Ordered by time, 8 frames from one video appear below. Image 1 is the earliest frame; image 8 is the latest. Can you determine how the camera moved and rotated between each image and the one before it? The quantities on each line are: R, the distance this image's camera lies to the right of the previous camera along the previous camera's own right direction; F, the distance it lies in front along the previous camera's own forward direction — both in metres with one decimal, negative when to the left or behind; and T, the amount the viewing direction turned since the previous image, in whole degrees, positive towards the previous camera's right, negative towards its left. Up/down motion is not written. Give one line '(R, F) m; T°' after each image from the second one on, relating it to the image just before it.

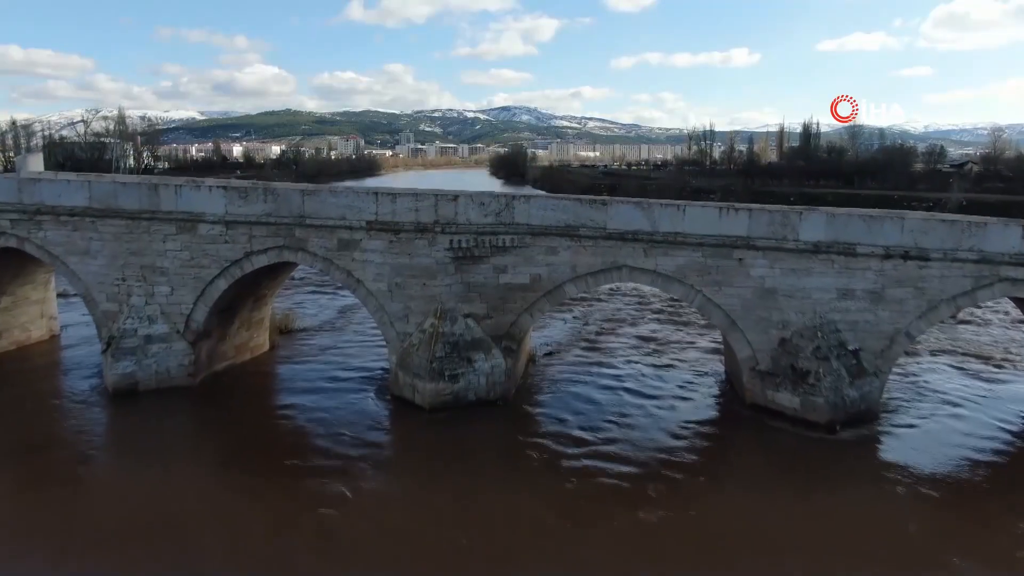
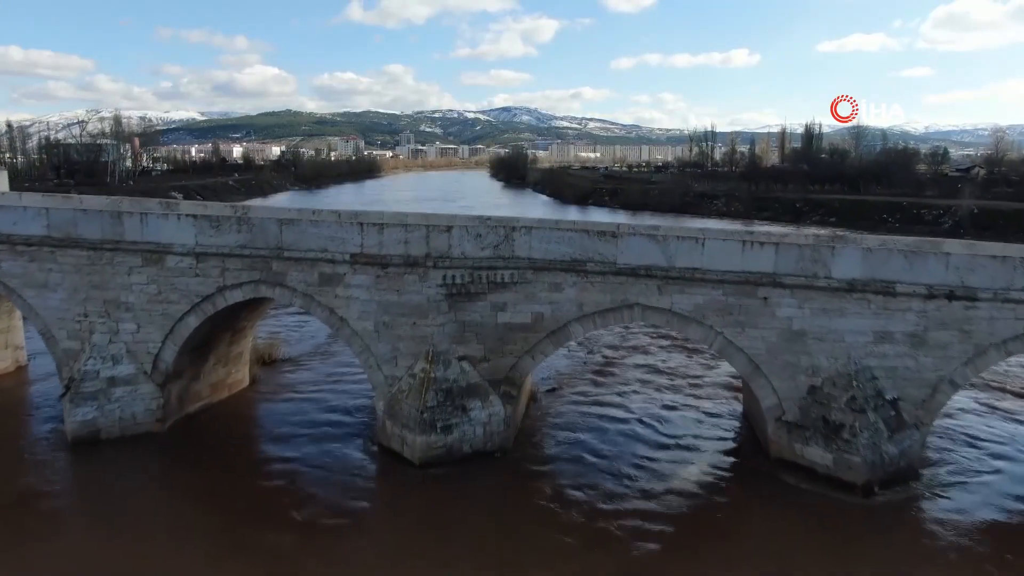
(0.0, +0.8) m; 0°
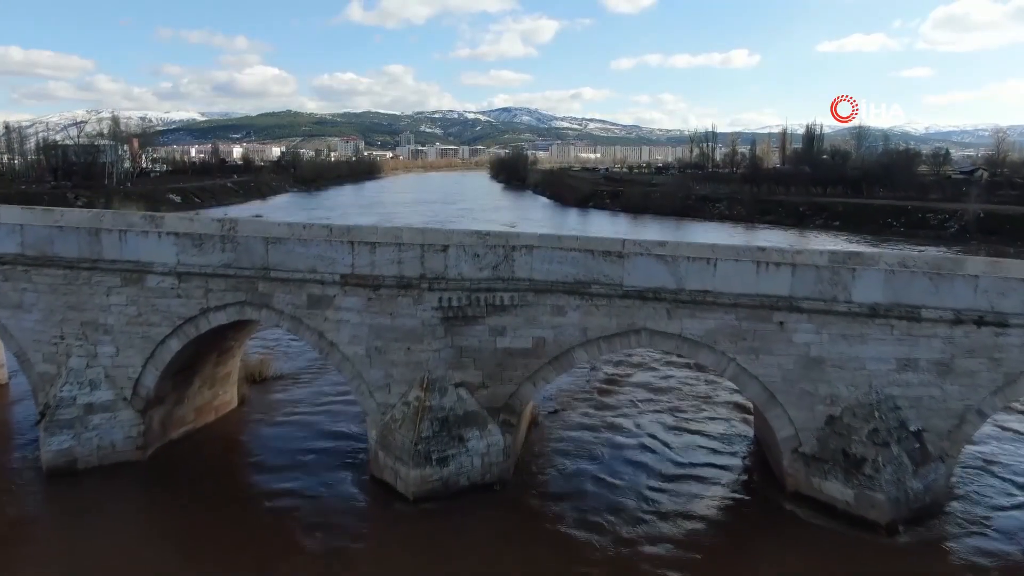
(0.0, +0.4) m; 0°
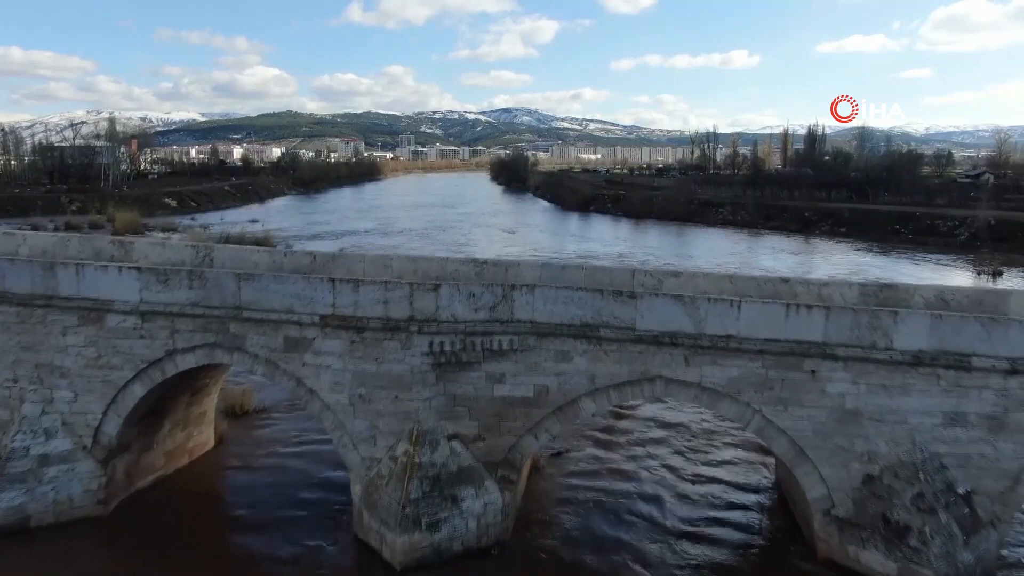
(0.0, +0.7) m; 0°
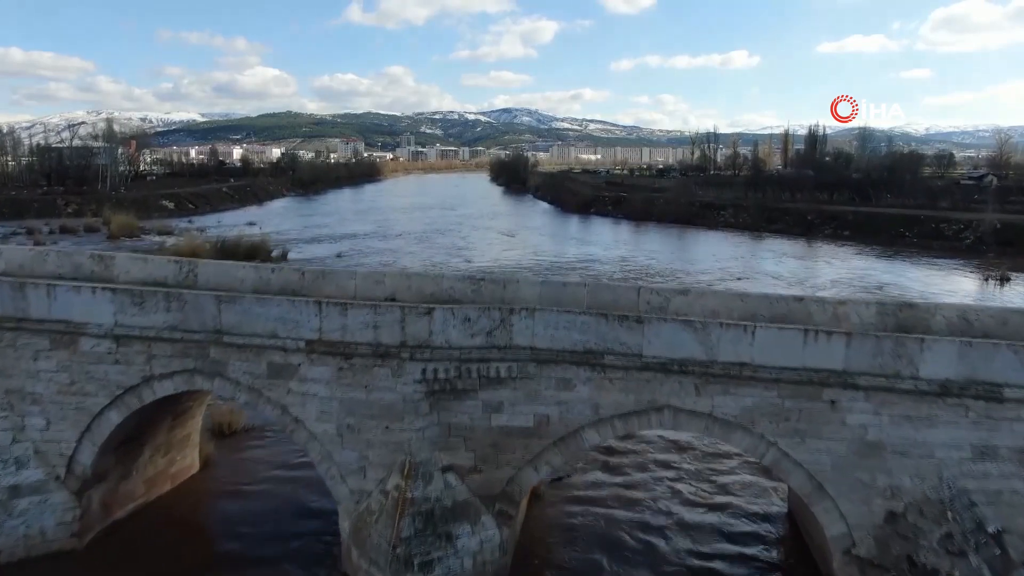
(0.0, +0.4) m; 0°
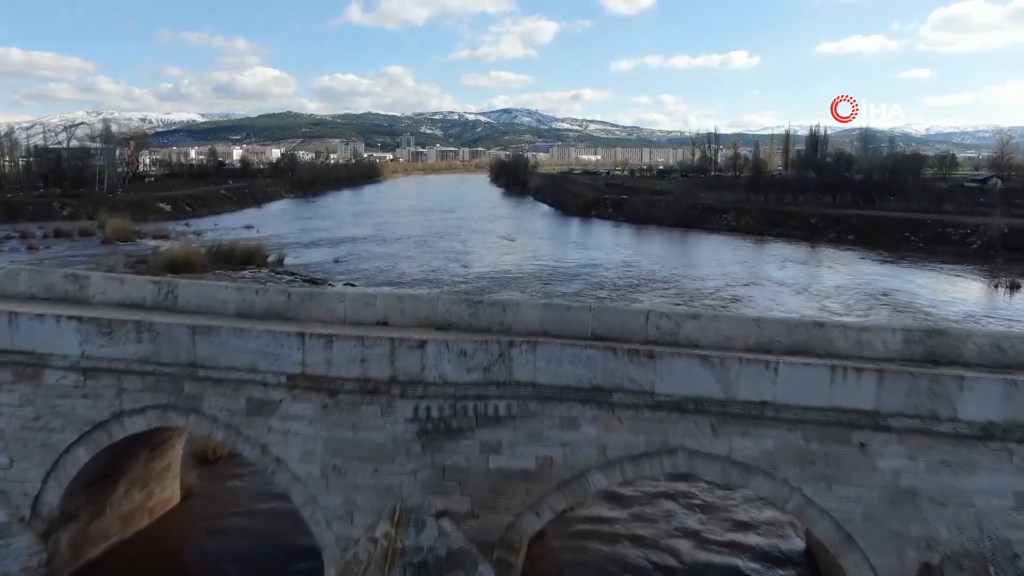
(0.0, +0.5) m; 0°
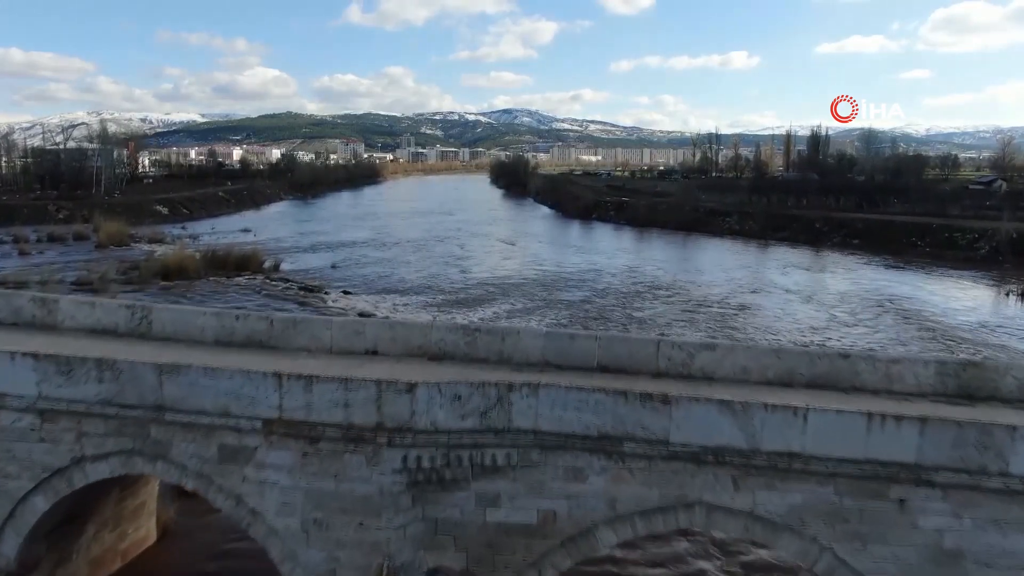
(0.0, +0.5) m; 0°
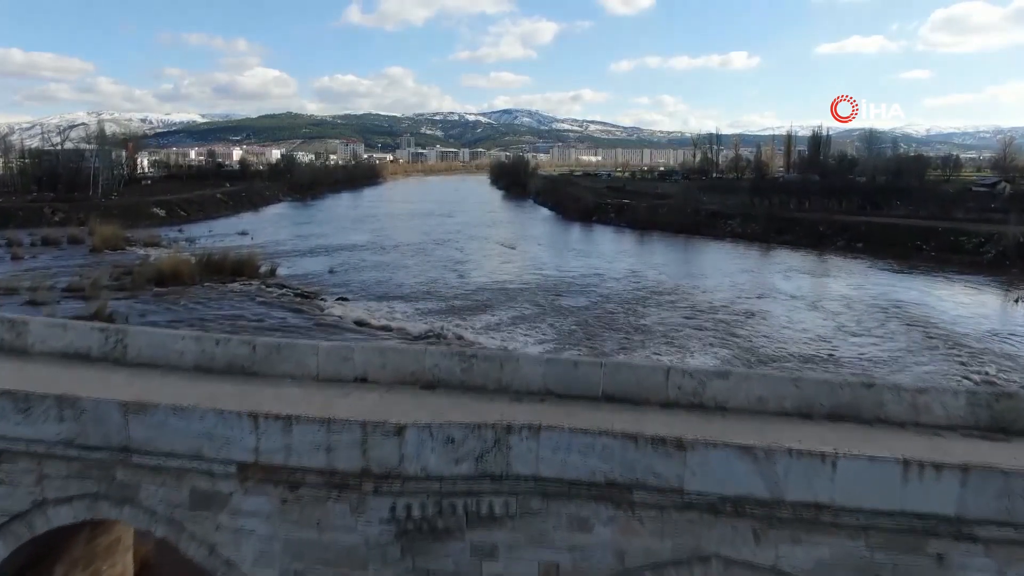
(0.0, +0.4) m; 0°
